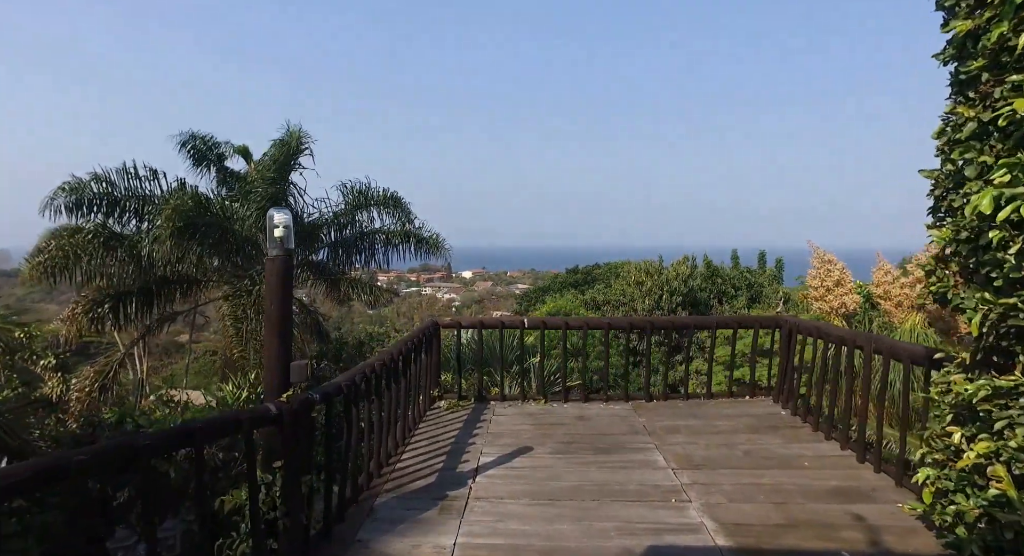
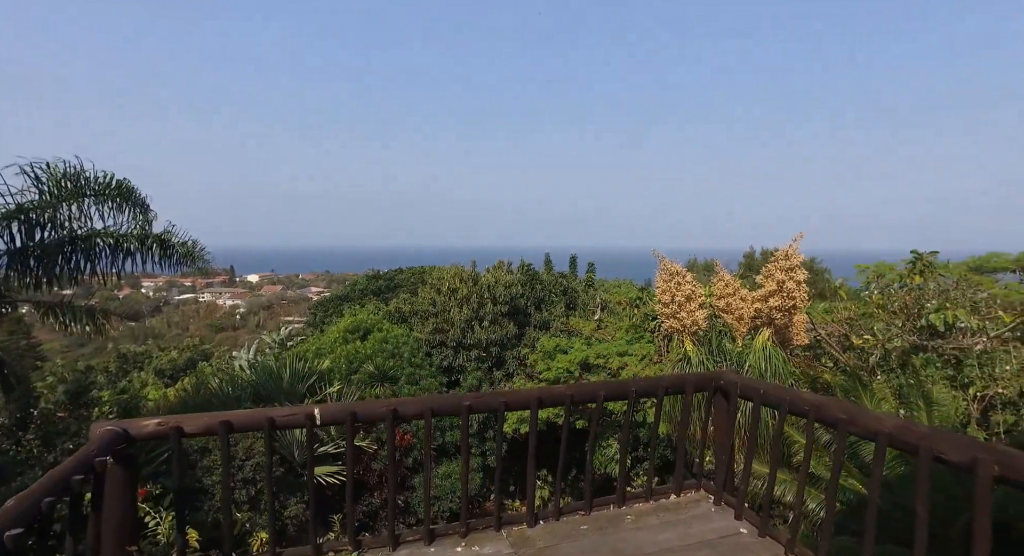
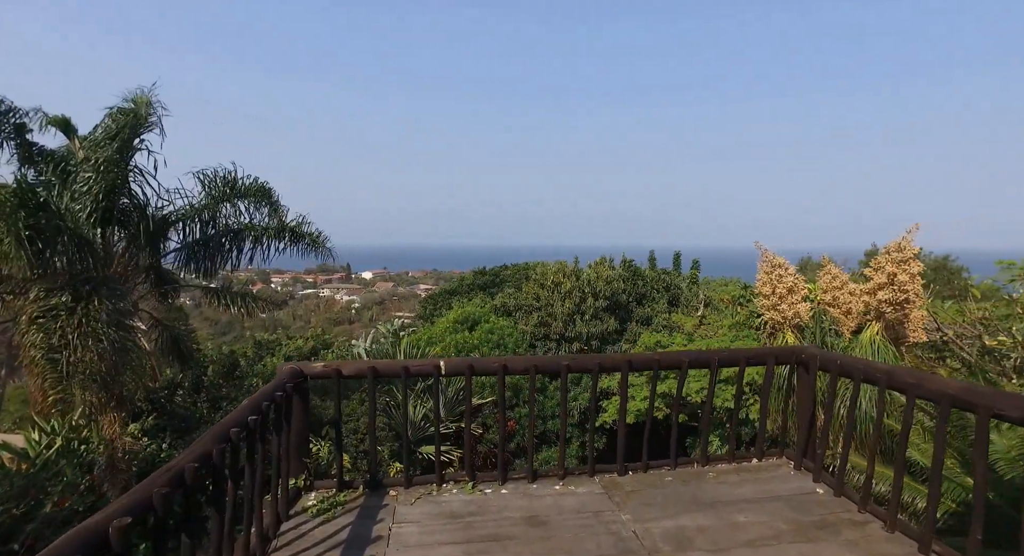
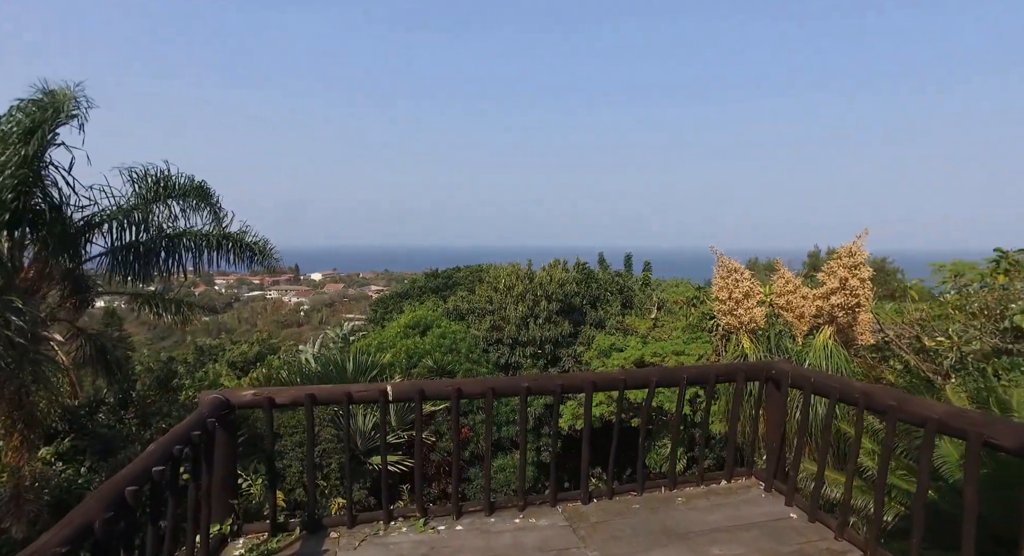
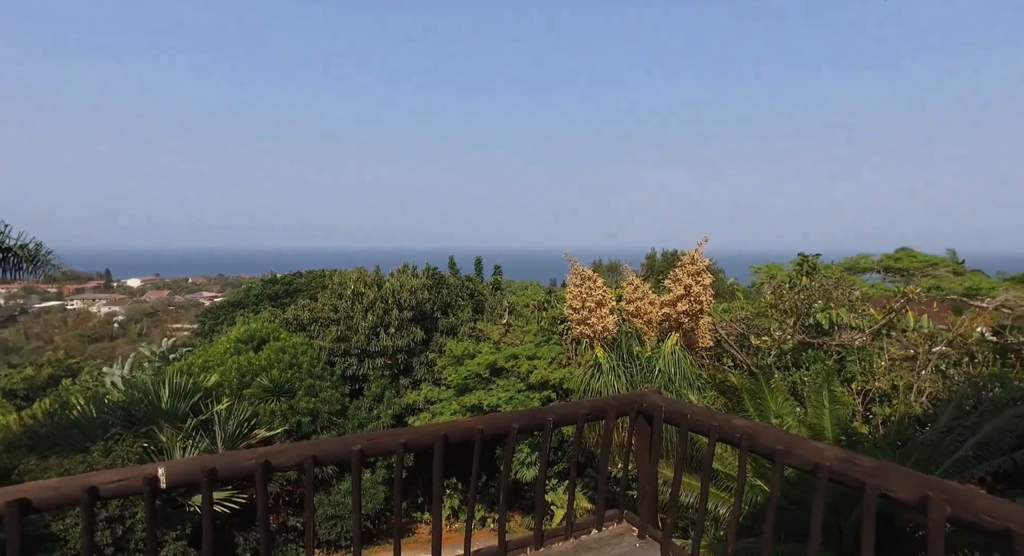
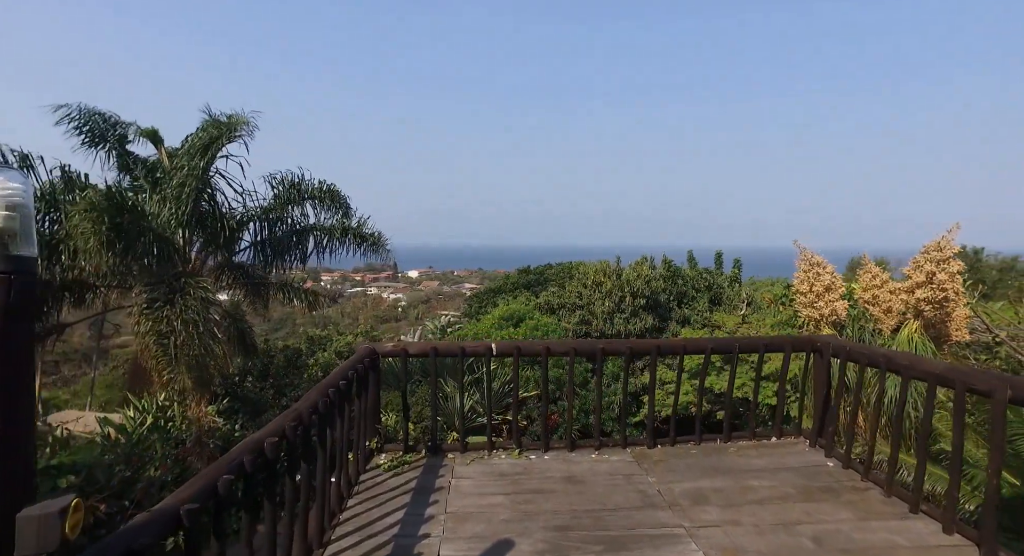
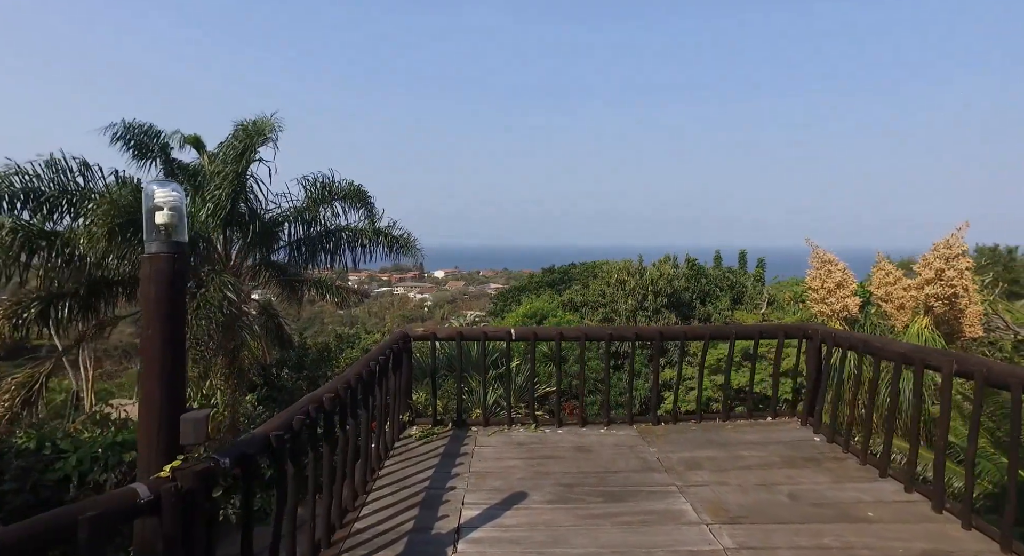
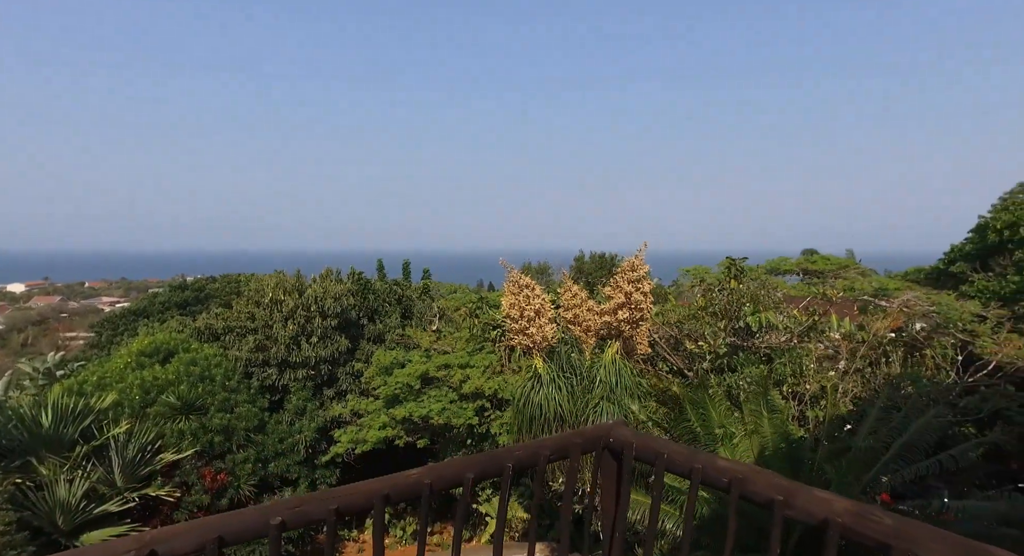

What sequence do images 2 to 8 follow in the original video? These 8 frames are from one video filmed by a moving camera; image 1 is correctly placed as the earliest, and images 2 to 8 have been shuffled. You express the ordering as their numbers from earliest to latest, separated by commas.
7, 6, 3, 4, 2, 5, 8
